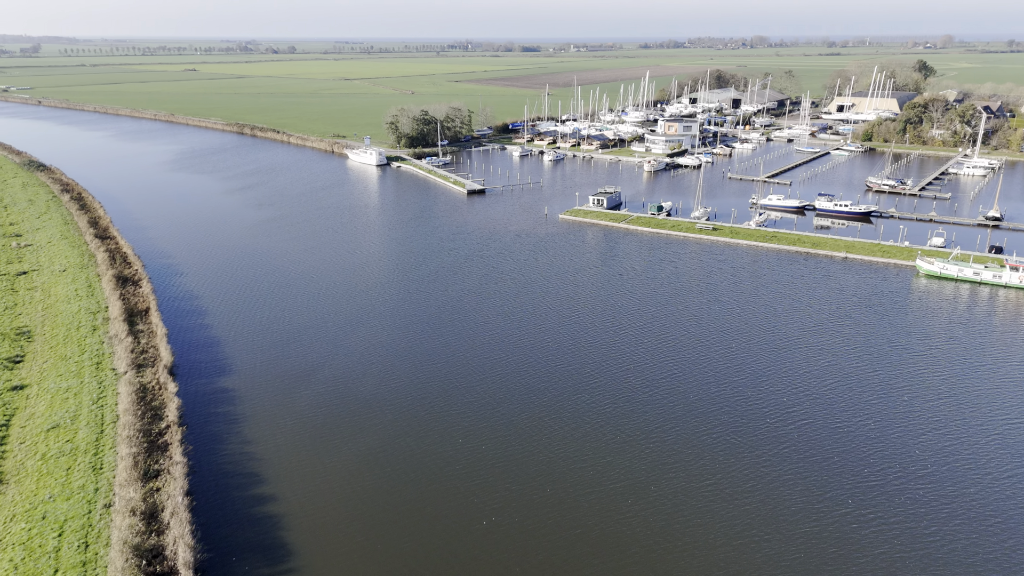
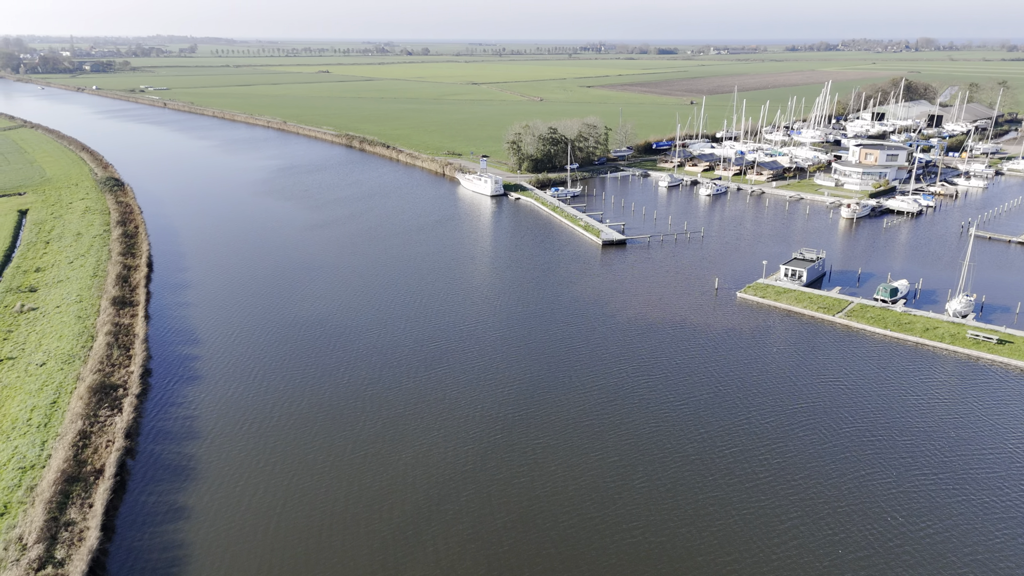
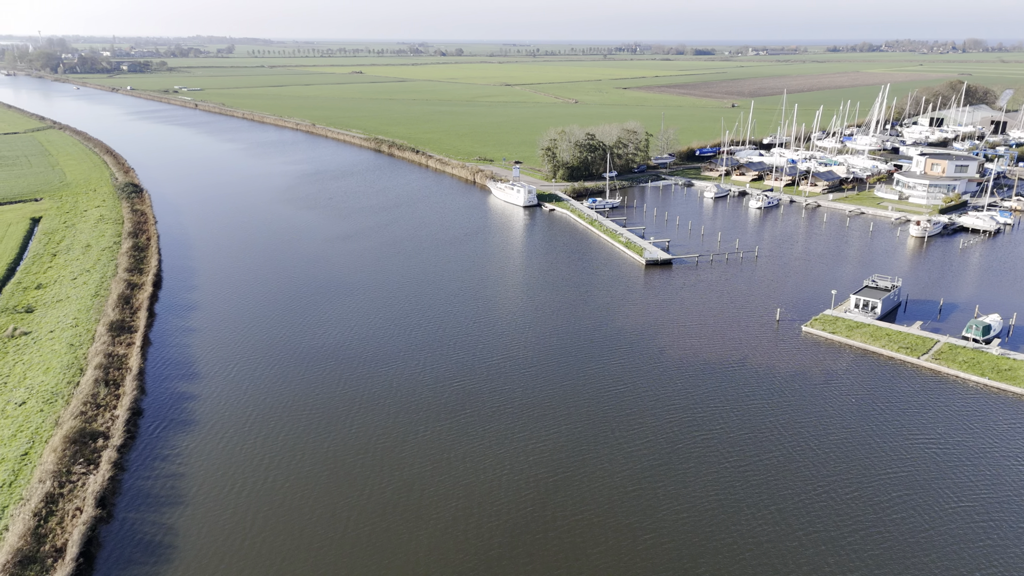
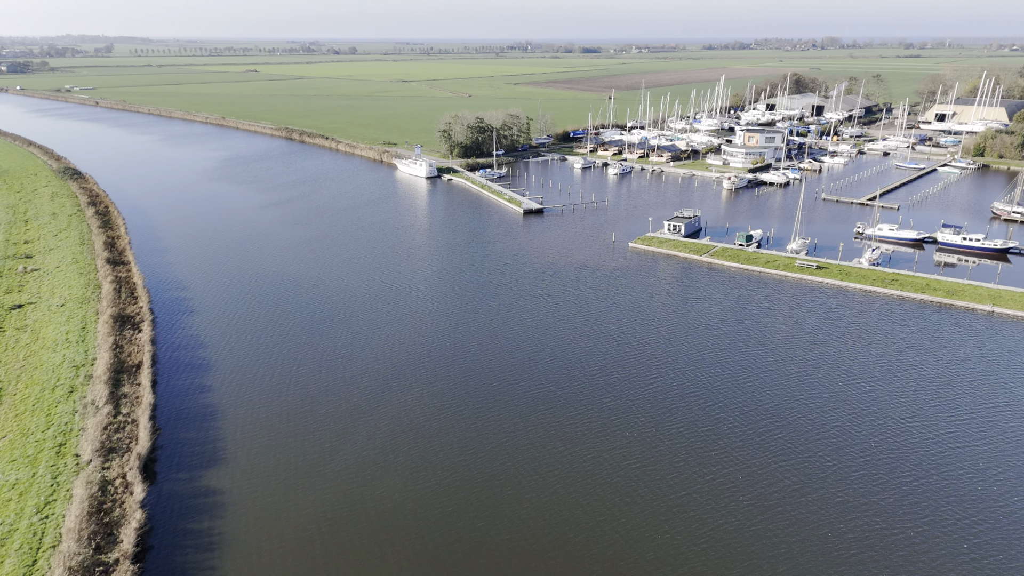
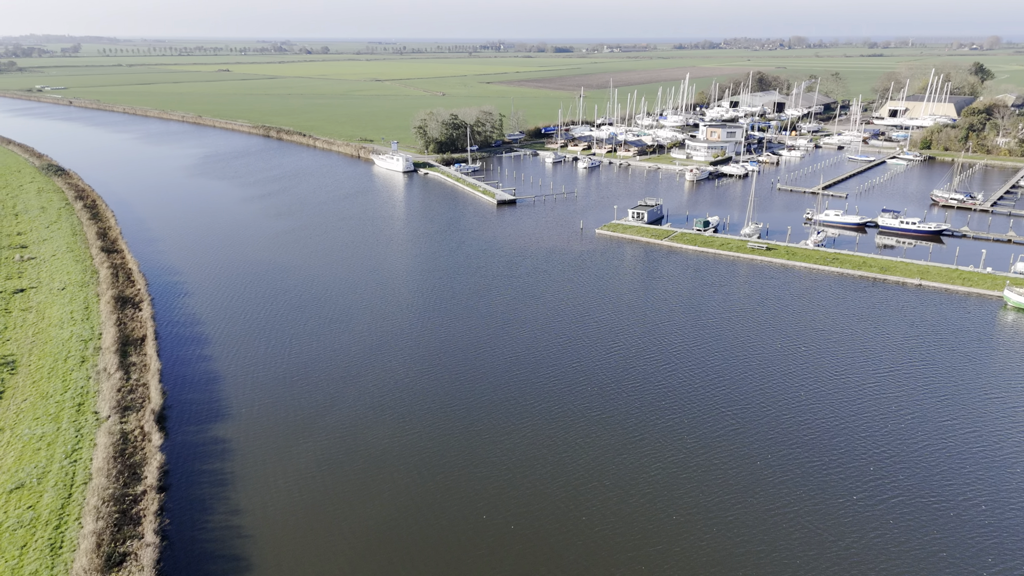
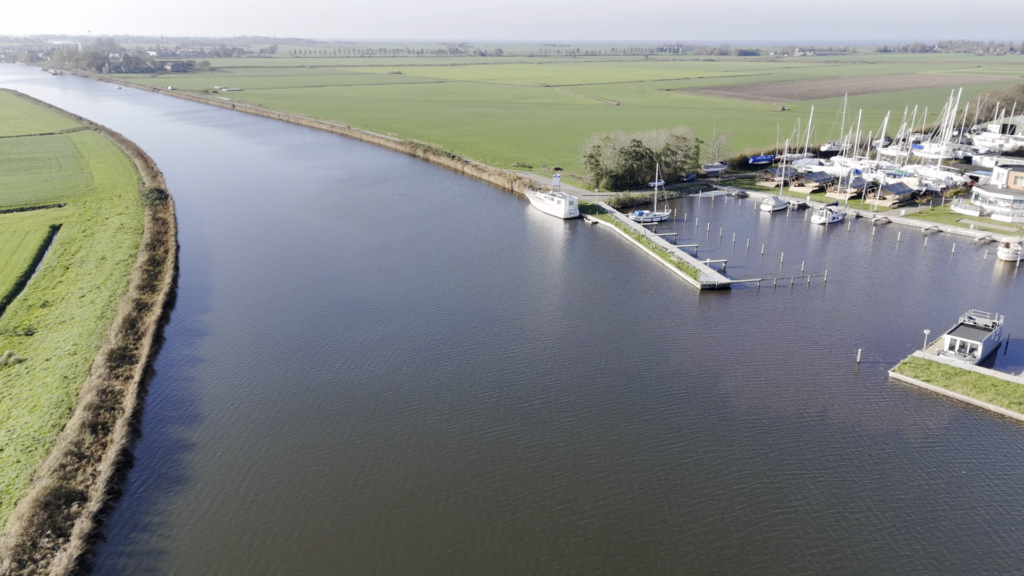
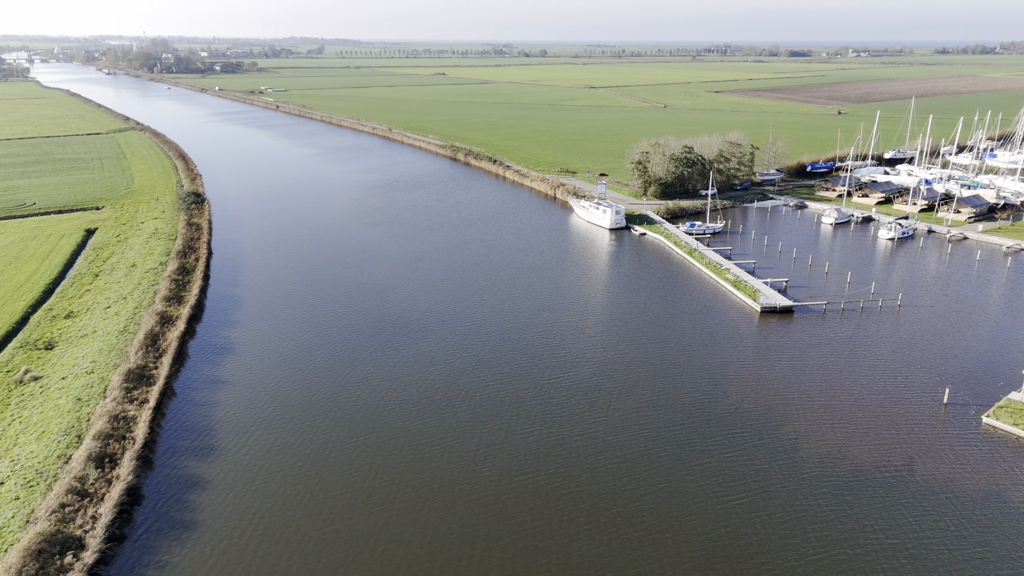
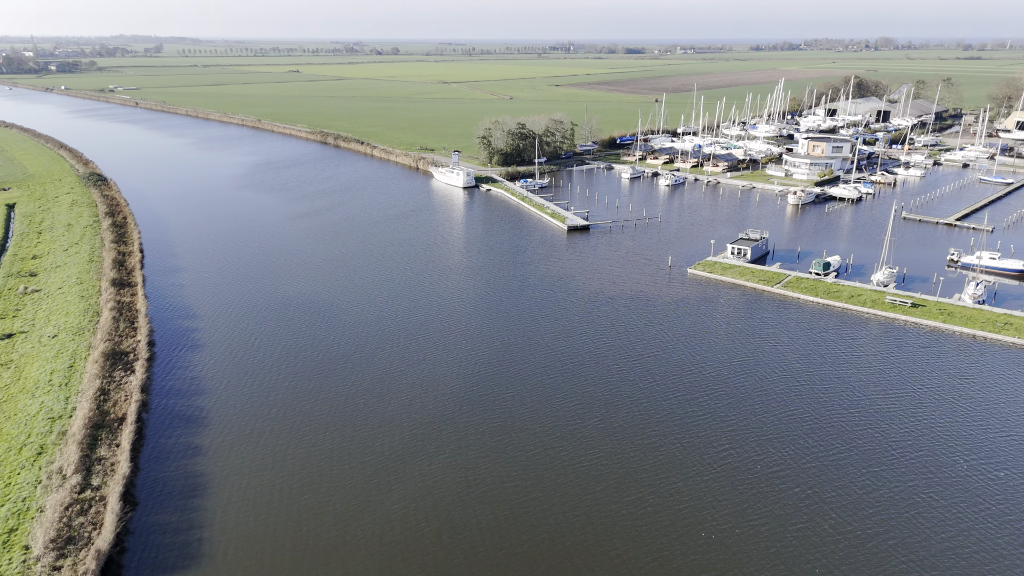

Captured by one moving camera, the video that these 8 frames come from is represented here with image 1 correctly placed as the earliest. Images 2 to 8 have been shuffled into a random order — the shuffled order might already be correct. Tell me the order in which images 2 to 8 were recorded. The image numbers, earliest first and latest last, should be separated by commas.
5, 4, 8, 2, 3, 6, 7
